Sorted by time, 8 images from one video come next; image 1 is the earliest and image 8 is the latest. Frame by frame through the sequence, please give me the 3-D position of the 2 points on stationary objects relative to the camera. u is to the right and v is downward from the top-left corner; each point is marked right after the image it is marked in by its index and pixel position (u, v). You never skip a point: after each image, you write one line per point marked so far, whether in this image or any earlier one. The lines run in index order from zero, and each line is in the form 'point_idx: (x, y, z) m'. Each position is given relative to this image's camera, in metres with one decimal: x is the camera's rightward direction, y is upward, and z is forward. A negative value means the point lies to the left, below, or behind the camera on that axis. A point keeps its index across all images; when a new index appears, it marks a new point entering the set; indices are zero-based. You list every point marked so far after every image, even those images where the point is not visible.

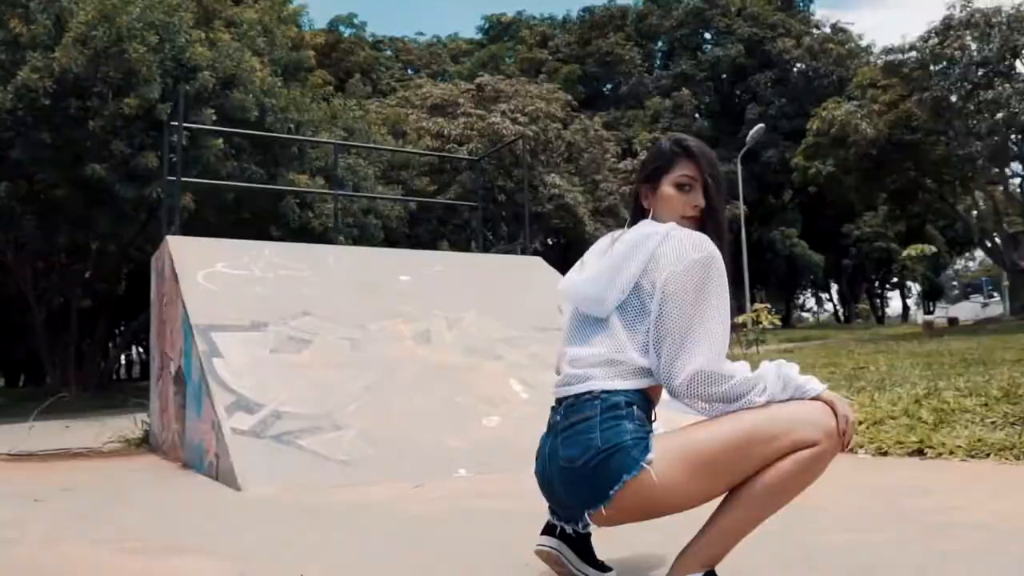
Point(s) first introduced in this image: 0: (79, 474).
0: (-2.7, -1.2, +5.5) m
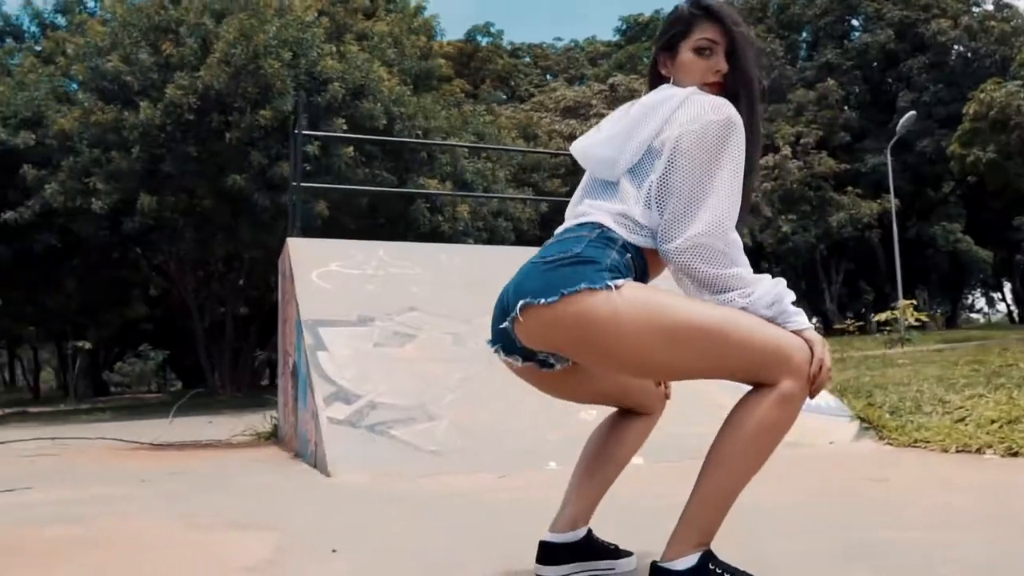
0: (-2.1, -1.2, +5.8) m
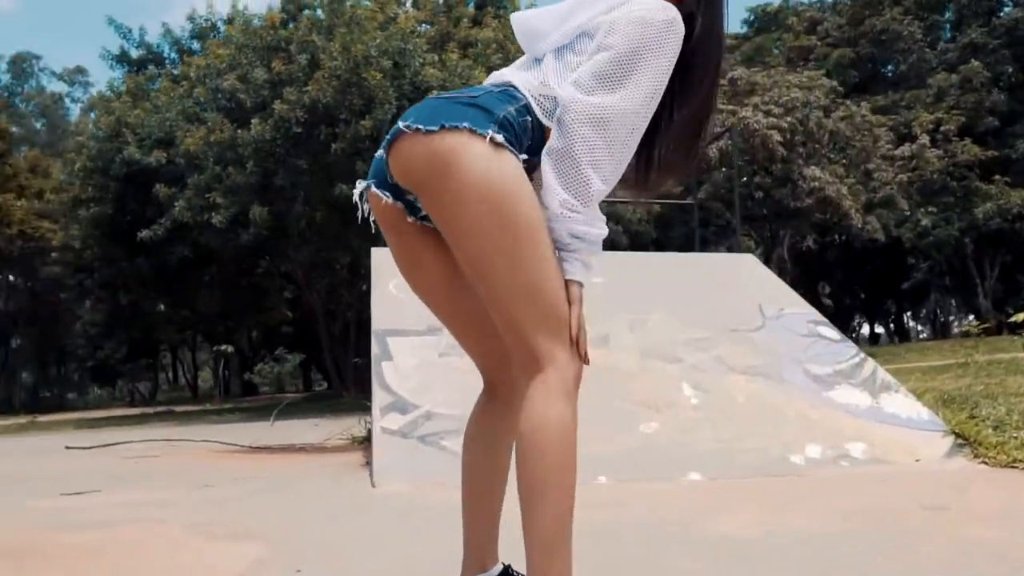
0: (-1.6, -1.3, +6.0) m
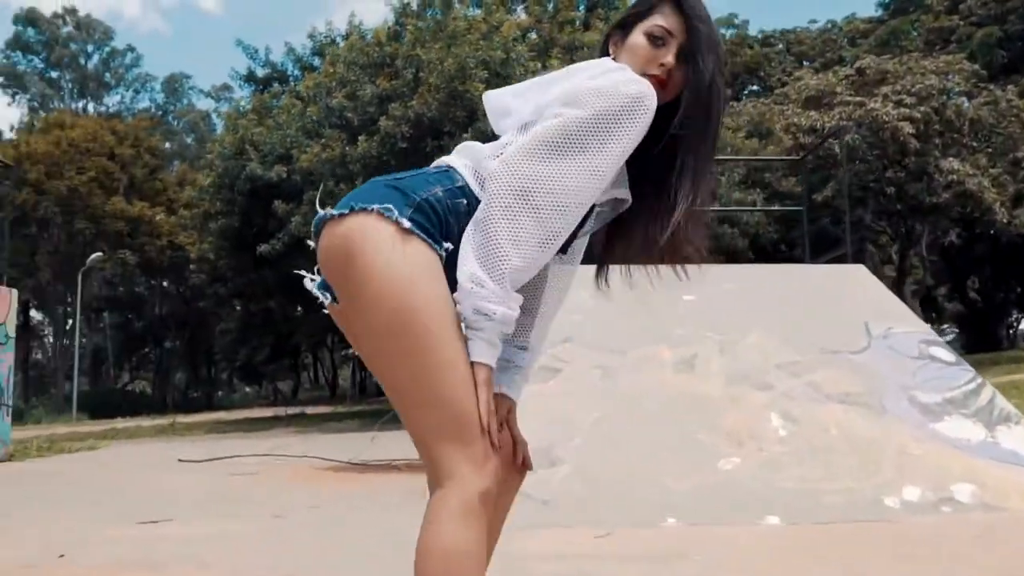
0: (-1.1, -1.4, +6.0) m
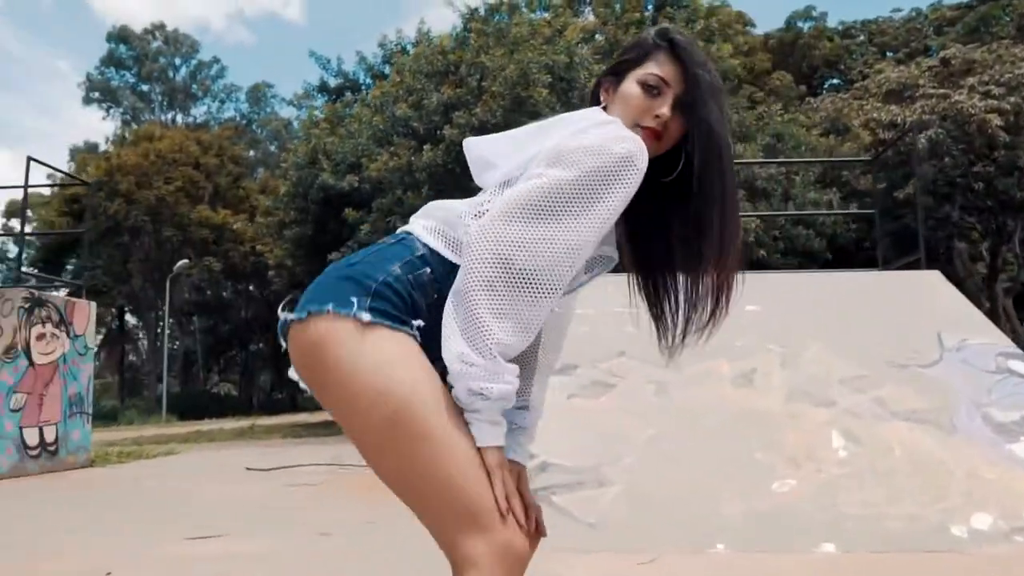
0: (-0.7, -1.5, +6.1) m
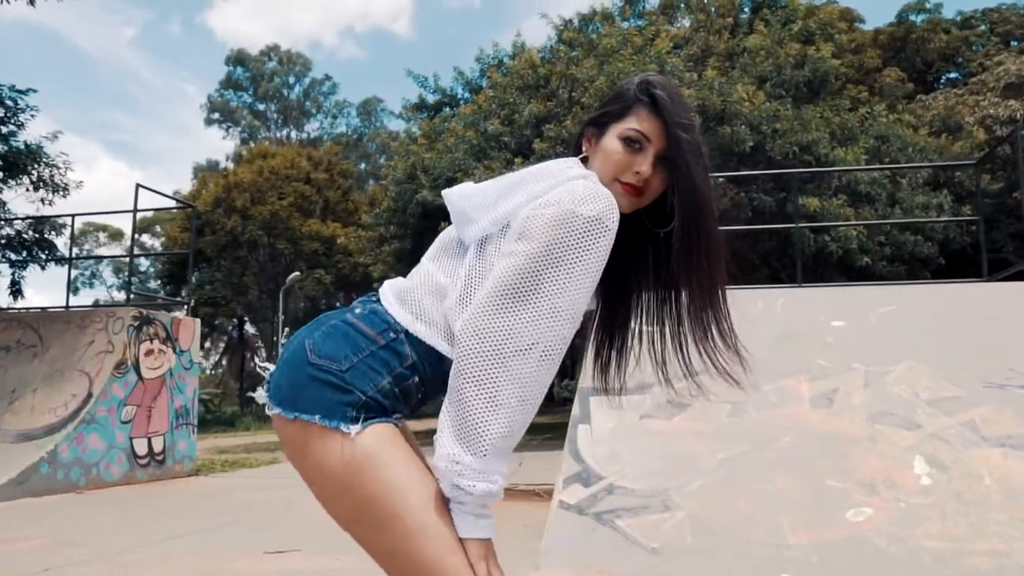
0: (-0.2, -1.7, +6.1) m
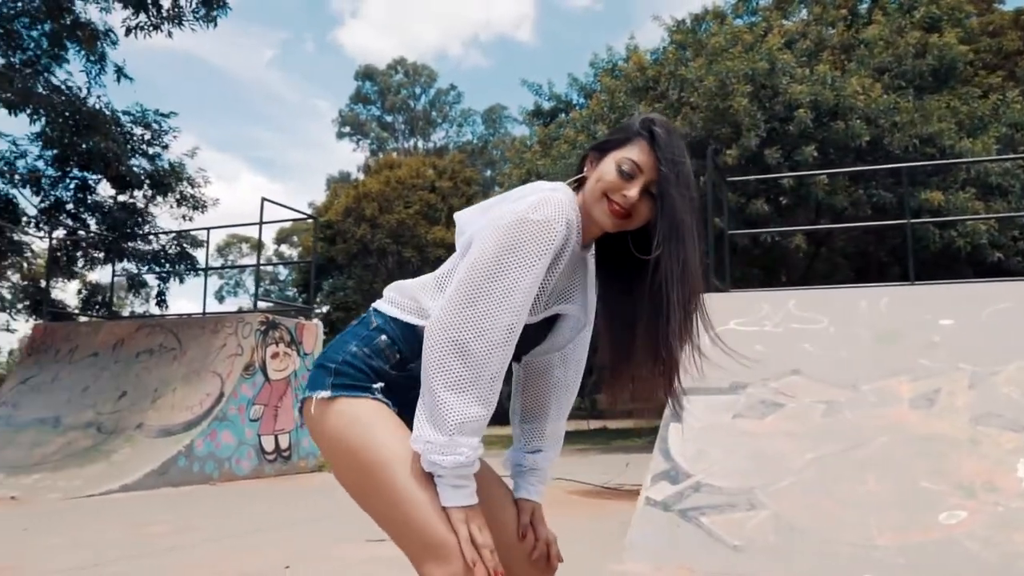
0: (+0.5, -1.7, +6.3) m
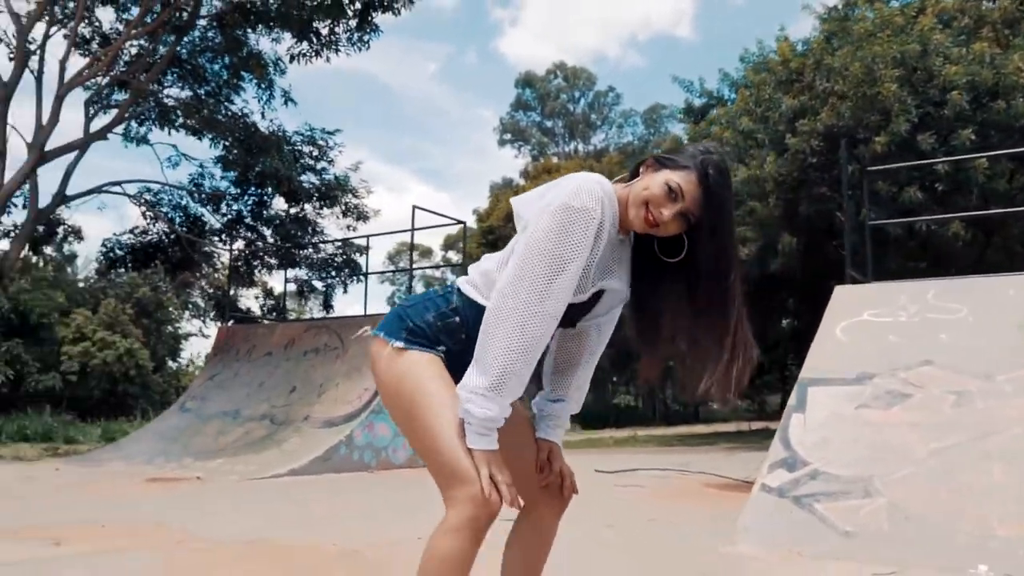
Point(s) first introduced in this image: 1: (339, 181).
0: (+1.4, -1.7, +6.4) m
1: (-2.9, +1.8, +14.7) m
